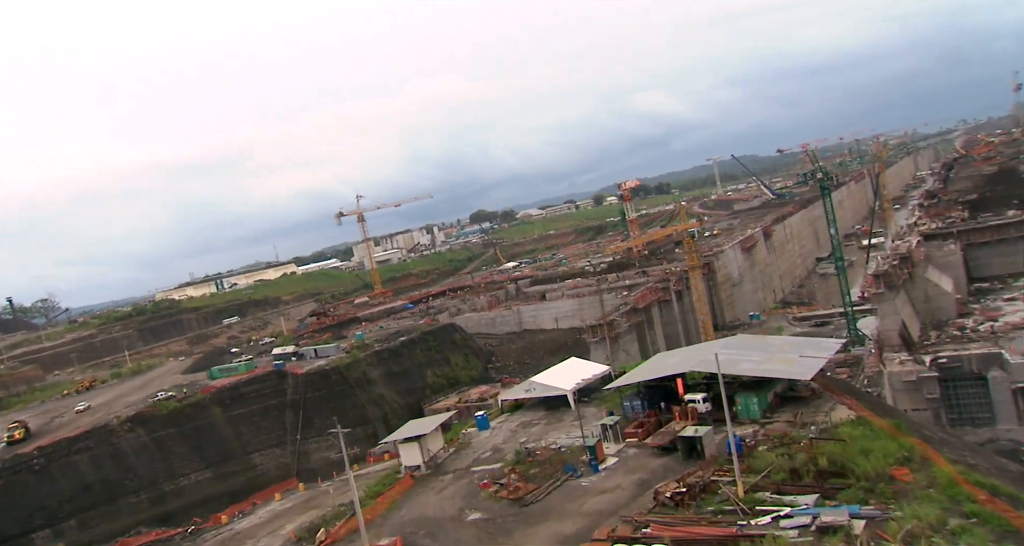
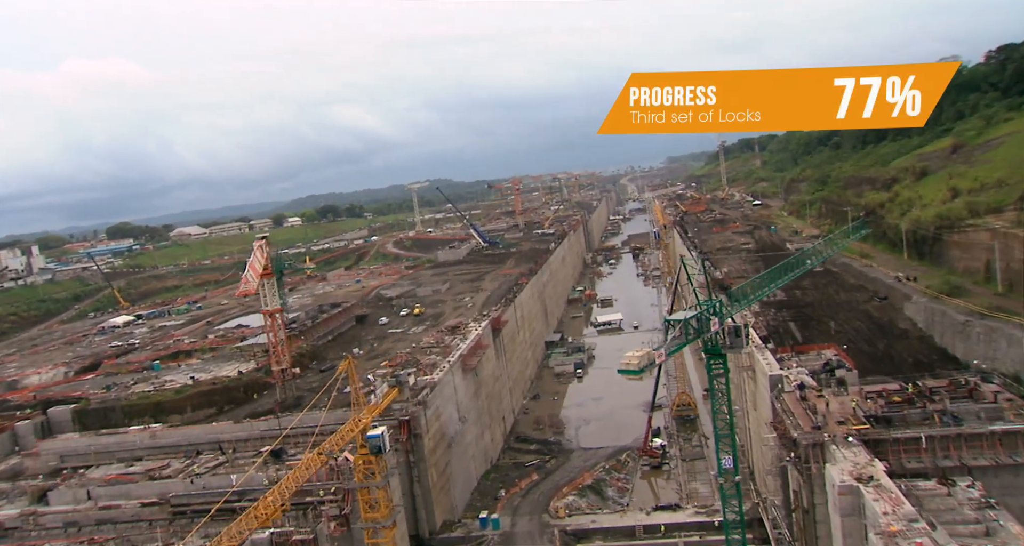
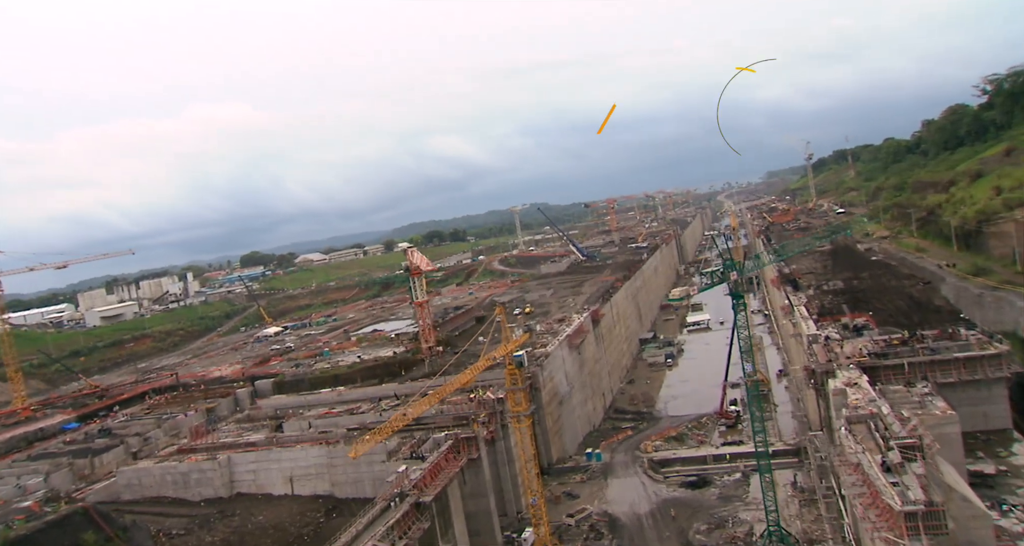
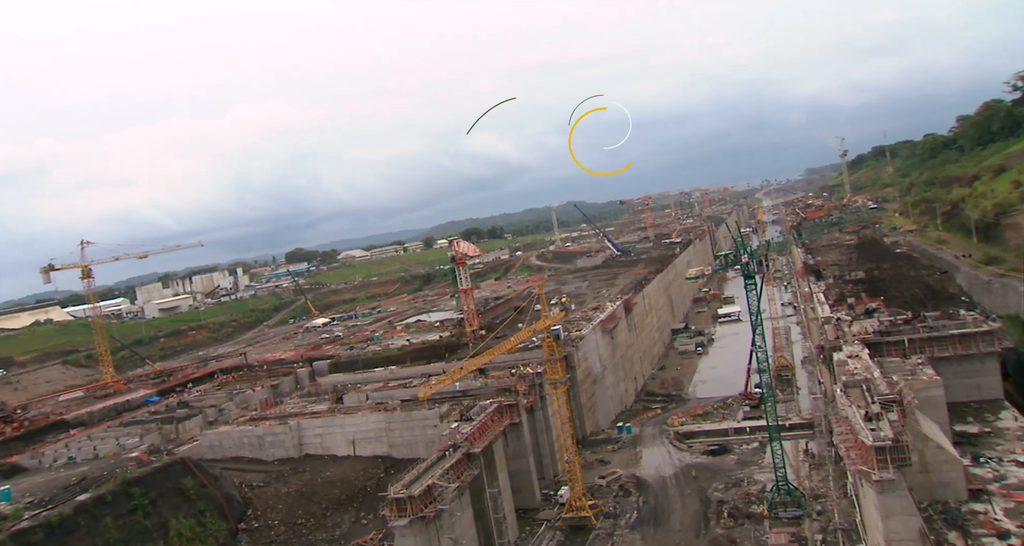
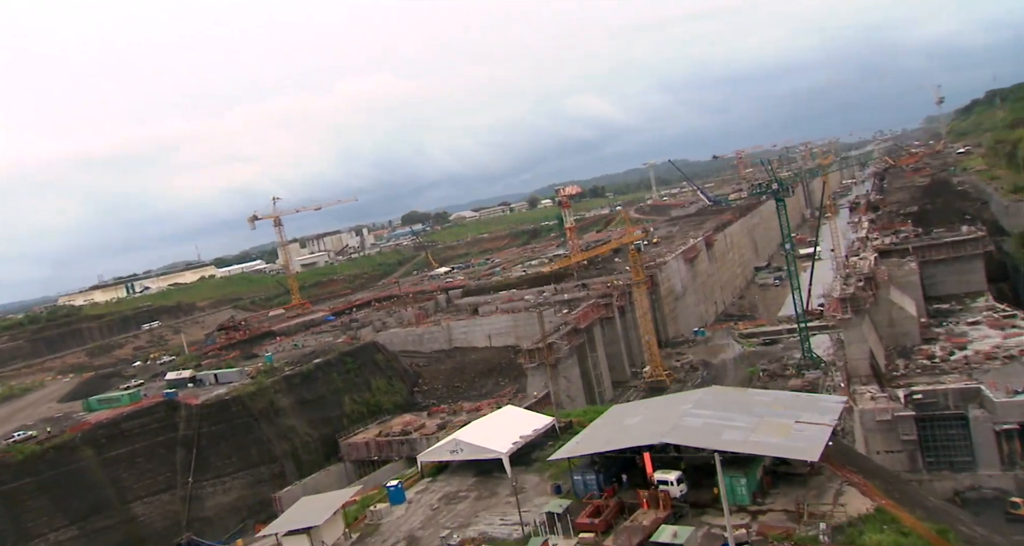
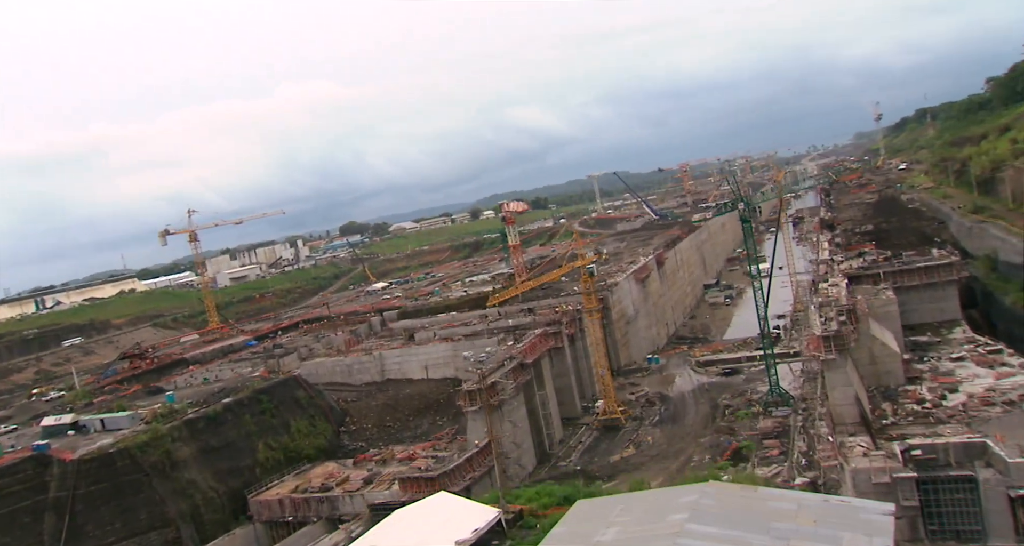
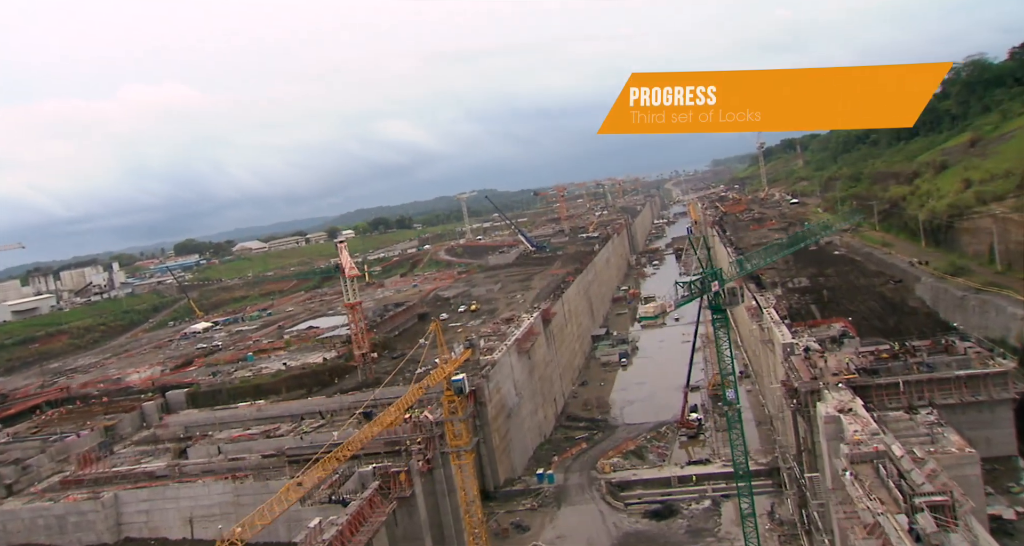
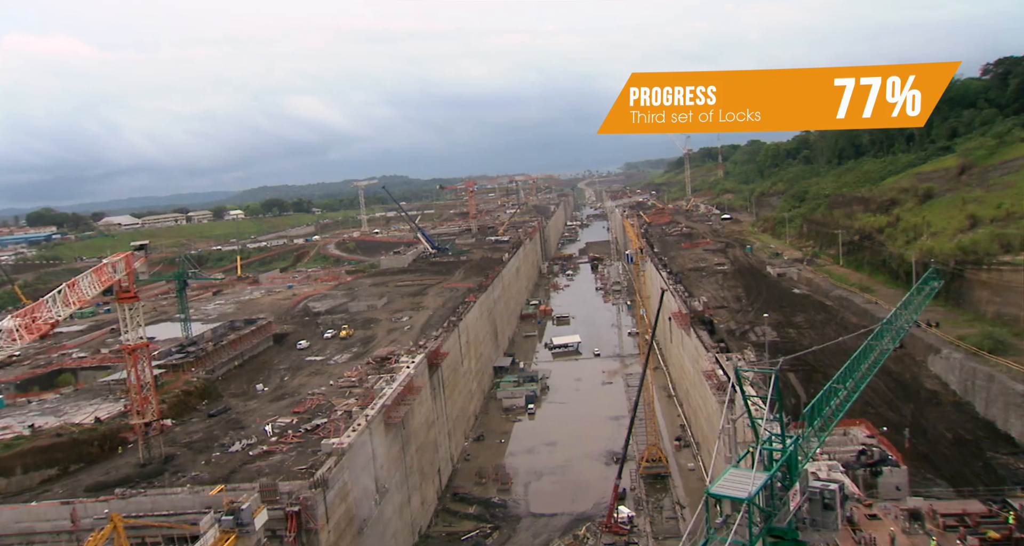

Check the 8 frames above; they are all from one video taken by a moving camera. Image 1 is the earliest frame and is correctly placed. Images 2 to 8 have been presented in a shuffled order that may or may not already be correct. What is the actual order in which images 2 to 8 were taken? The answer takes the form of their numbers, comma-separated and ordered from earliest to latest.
5, 6, 4, 3, 7, 2, 8
